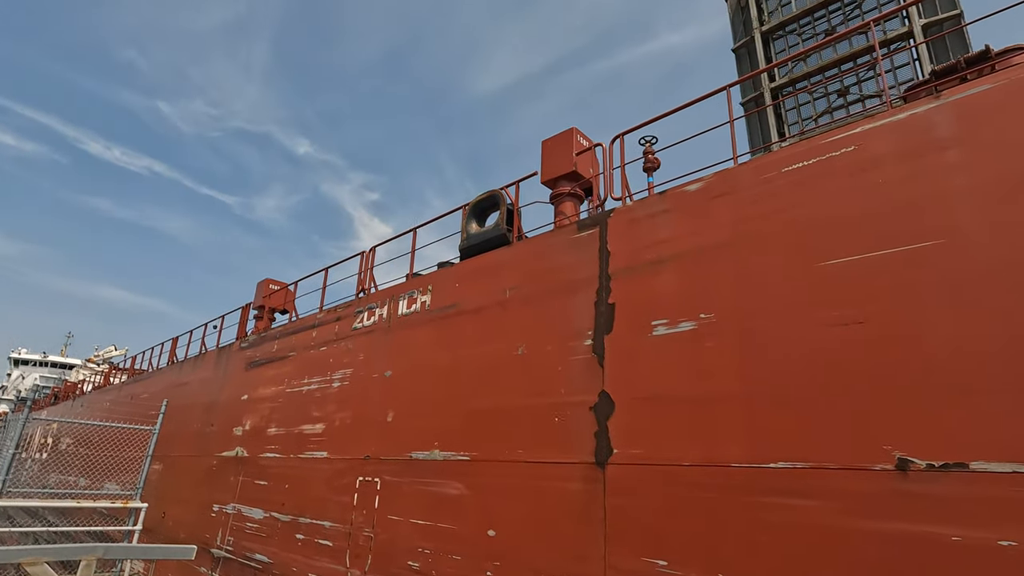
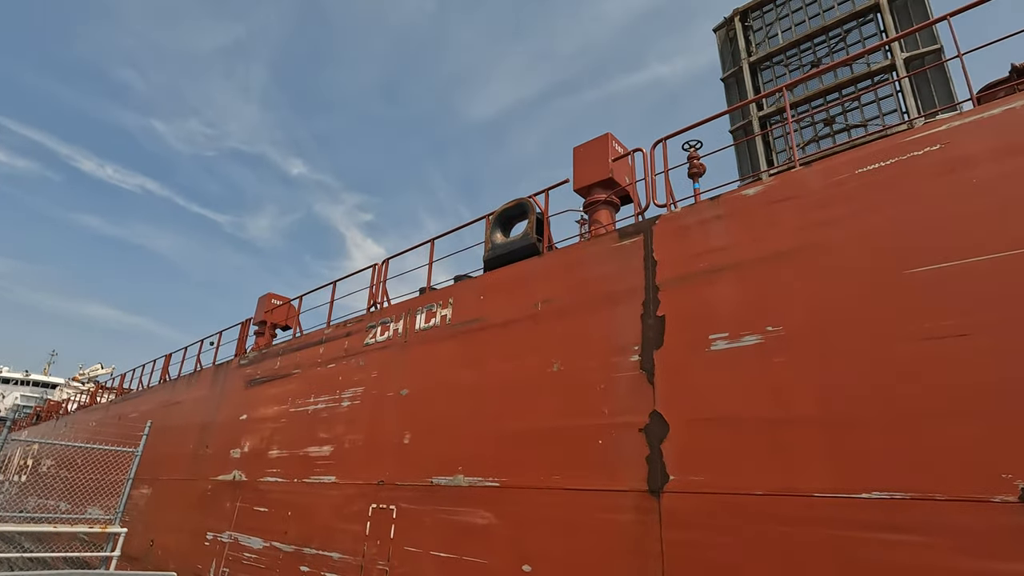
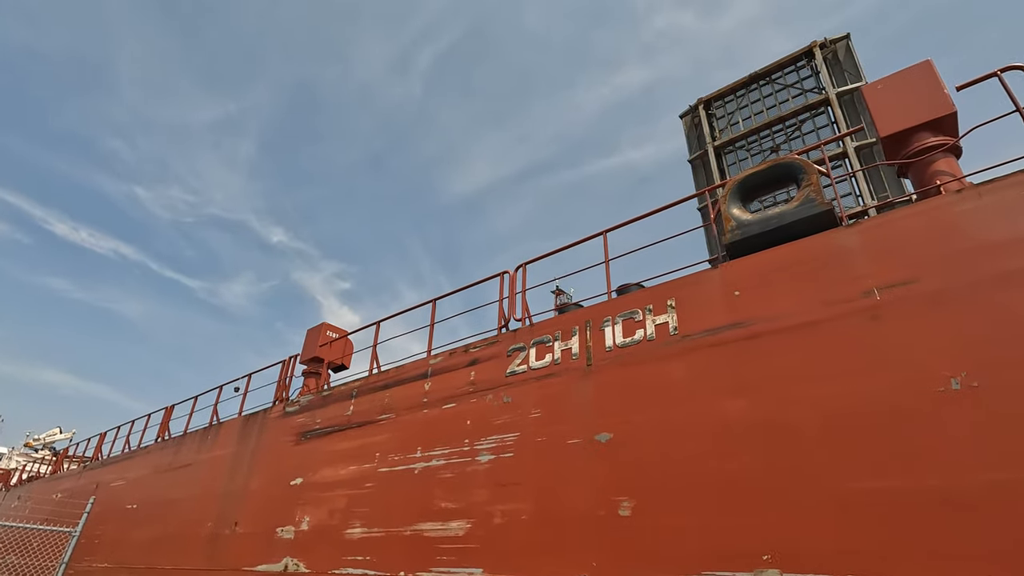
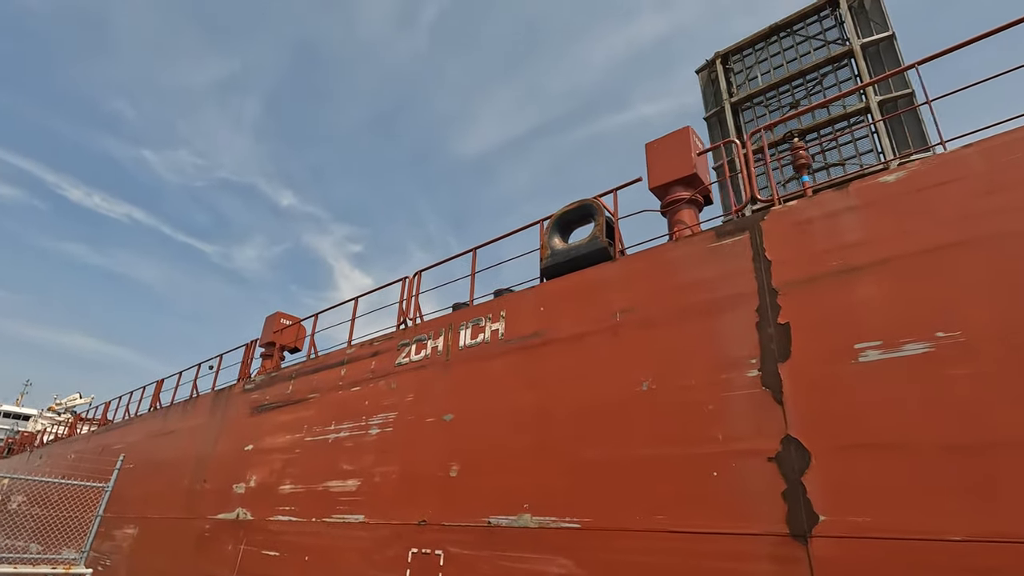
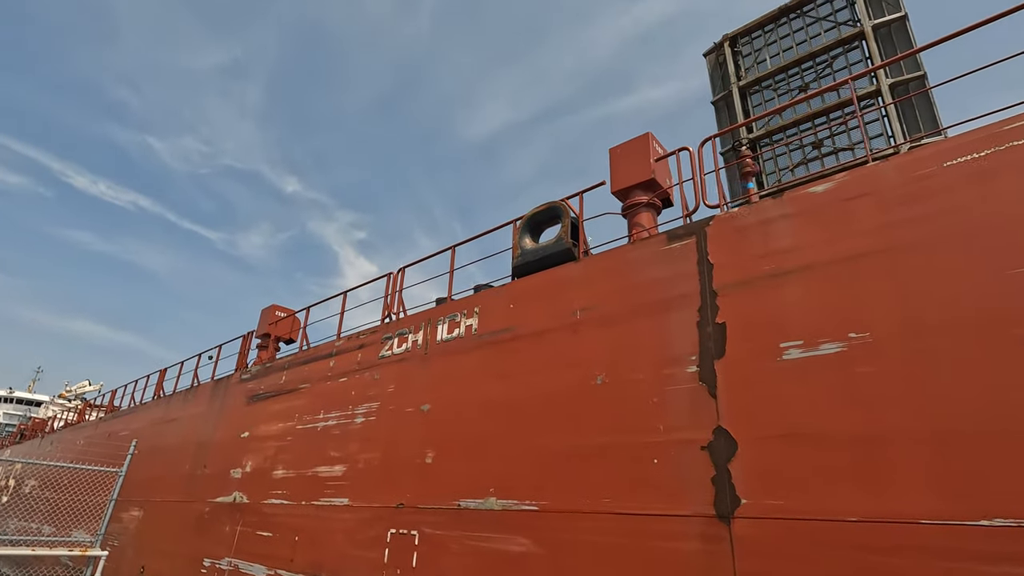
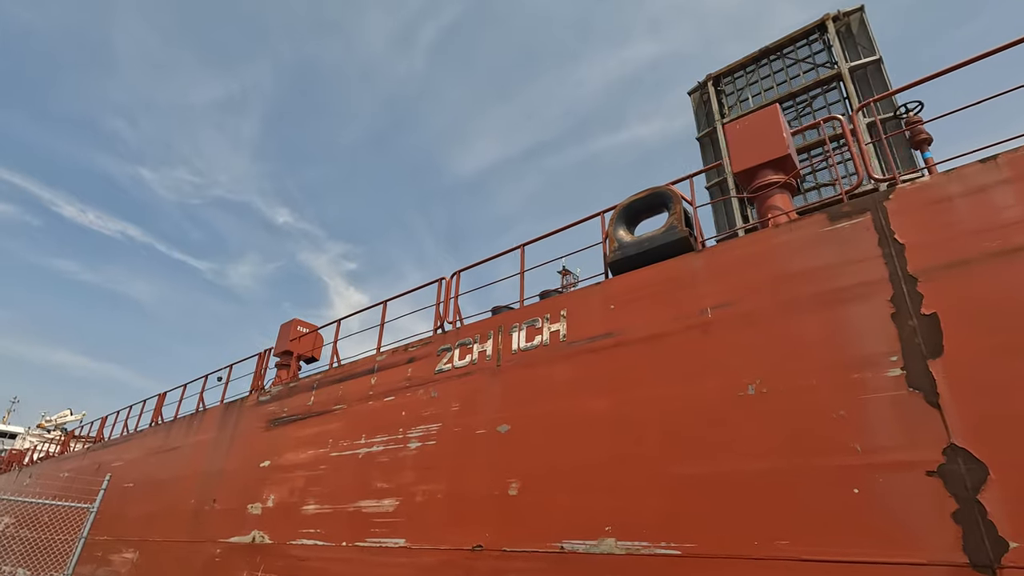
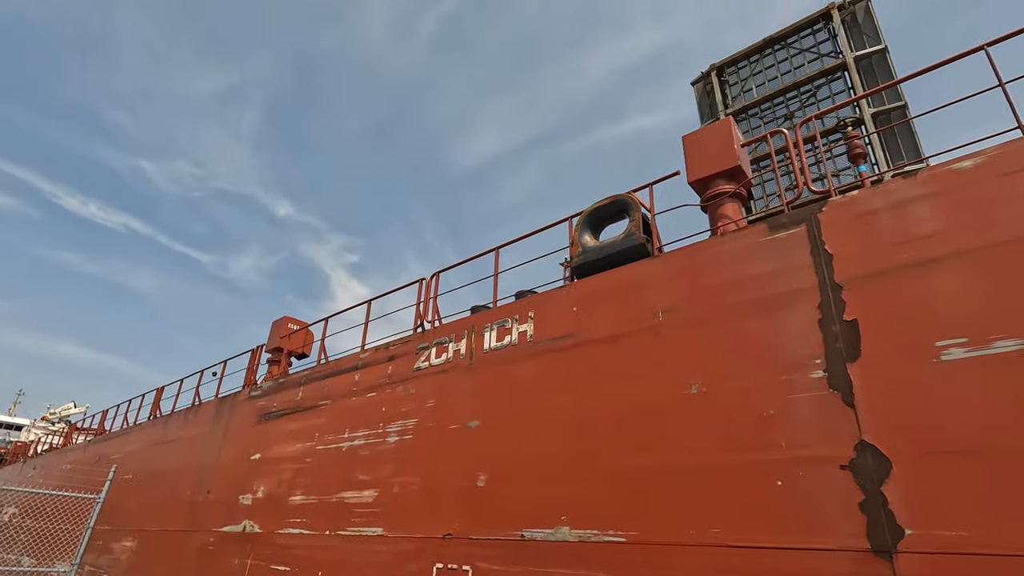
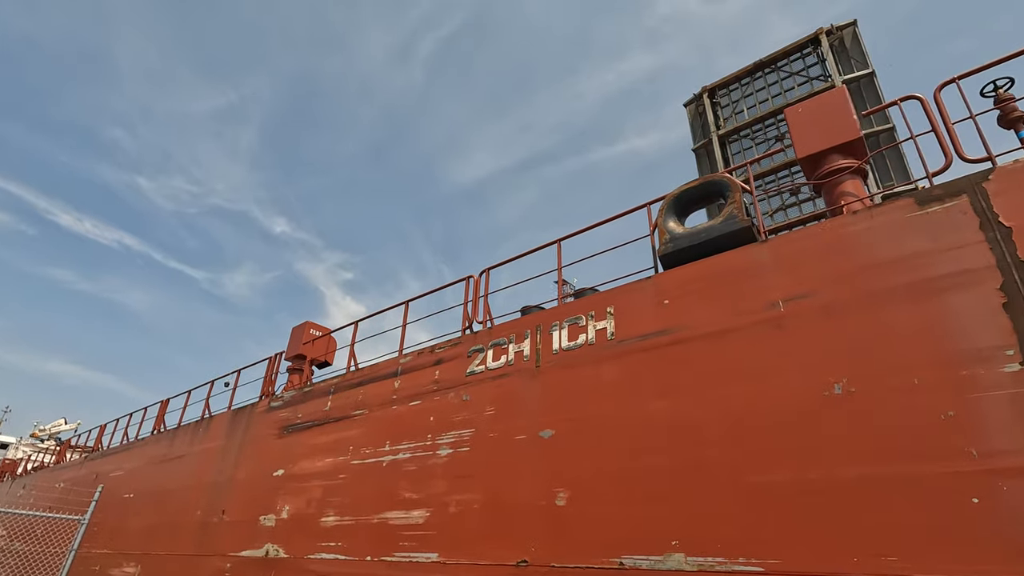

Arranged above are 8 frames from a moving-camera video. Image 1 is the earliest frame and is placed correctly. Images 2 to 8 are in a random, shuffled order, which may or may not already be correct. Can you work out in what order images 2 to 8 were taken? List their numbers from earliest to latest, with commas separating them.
2, 5, 4, 7, 6, 8, 3
